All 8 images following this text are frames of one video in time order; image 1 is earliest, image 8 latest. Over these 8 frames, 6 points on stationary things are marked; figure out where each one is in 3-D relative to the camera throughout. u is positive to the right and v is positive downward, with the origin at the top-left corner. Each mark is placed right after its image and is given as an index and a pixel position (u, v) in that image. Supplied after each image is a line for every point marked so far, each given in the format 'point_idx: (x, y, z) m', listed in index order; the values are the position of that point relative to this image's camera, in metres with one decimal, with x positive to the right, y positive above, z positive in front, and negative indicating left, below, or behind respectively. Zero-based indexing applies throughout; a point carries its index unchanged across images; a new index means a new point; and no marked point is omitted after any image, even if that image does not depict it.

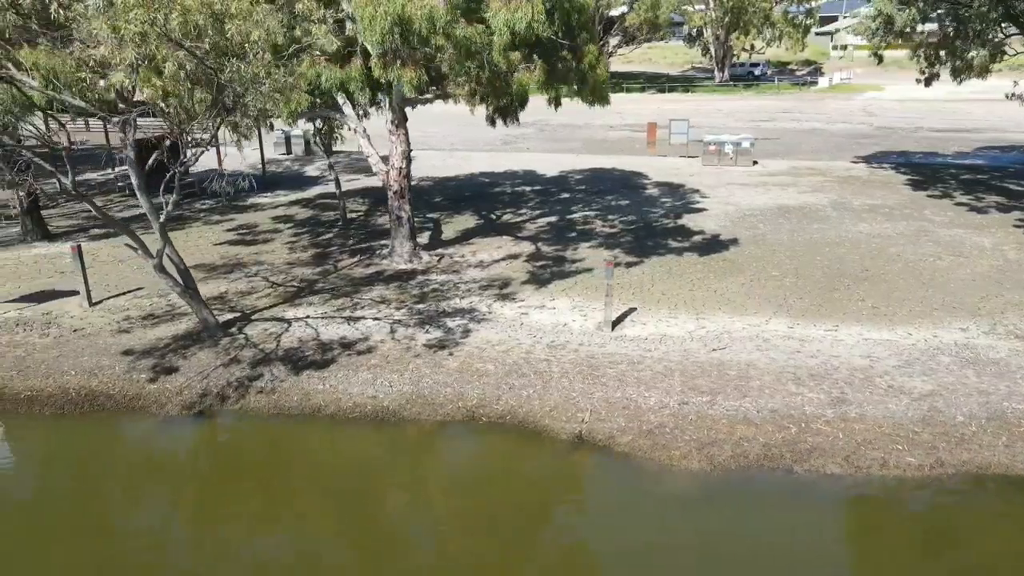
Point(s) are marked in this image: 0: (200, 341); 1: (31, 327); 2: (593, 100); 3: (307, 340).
0: (-4.6, -0.8, +11.0) m
1: (-7.5, -0.6, +11.6) m
2: (+1.6, +3.6, +14.2) m
3: (-3.0, -0.8, +10.9) m
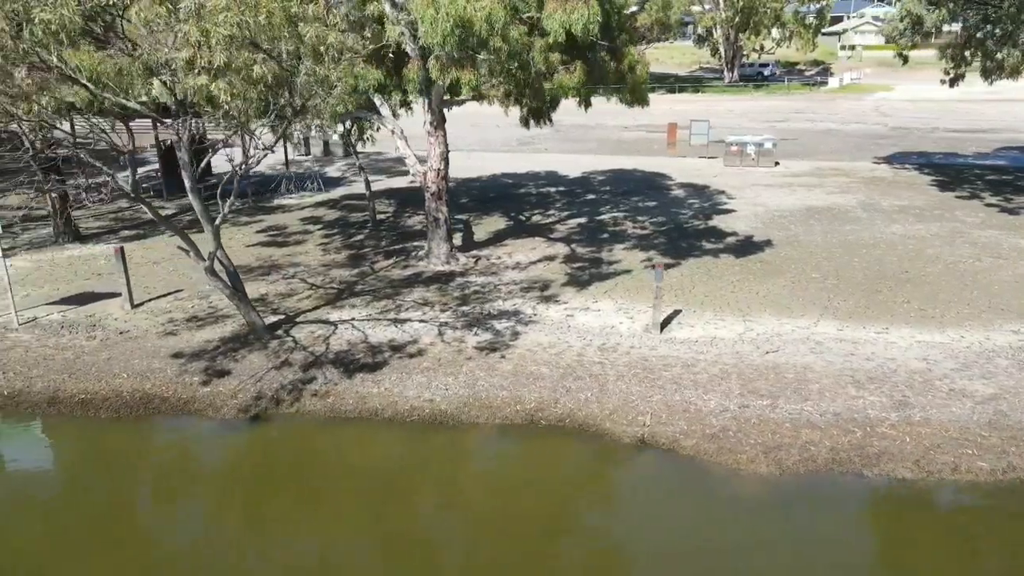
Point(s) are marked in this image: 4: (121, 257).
0: (-3.9, -0.8, +10.9) m
1: (-6.8, -0.6, +11.6) m
2: (+2.3, +3.6, +14.2) m
3: (-2.3, -0.8, +10.9) m
4: (-6.6, +0.5, +12.6) m
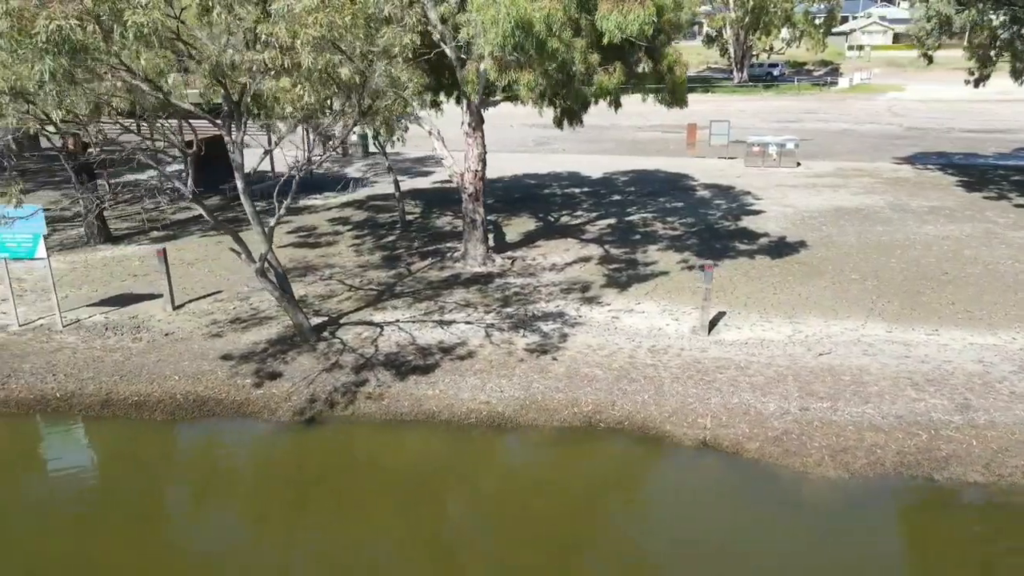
0: (-3.2, -0.8, +10.9) m
1: (-6.1, -0.7, +11.6) m
2: (+3.0, +3.5, +14.1) m
3: (-1.6, -0.8, +10.9) m
4: (-5.9, +0.5, +12.6) m
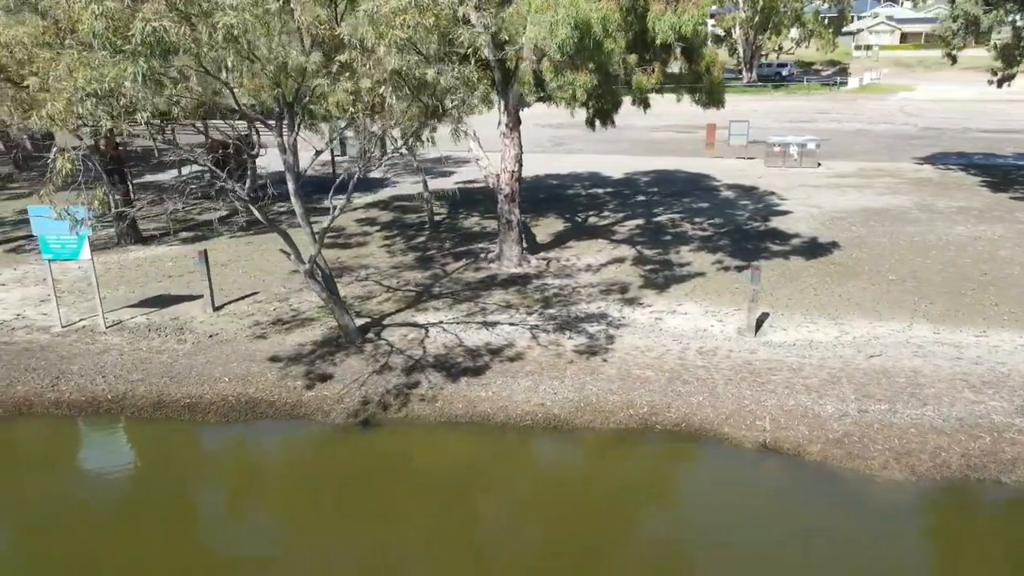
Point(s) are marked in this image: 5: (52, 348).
0: (-2.5, -0.9, +10.9) m
1: (-5.4, -0.7, +11.6) m
2: (+3.7, +3.5, +14.1) m
3: (-0.9, -0.8, +10.8) m
4: (-5.2, +0.5, +12.6) m
5: (-6.8, -0.9, +11.0) m
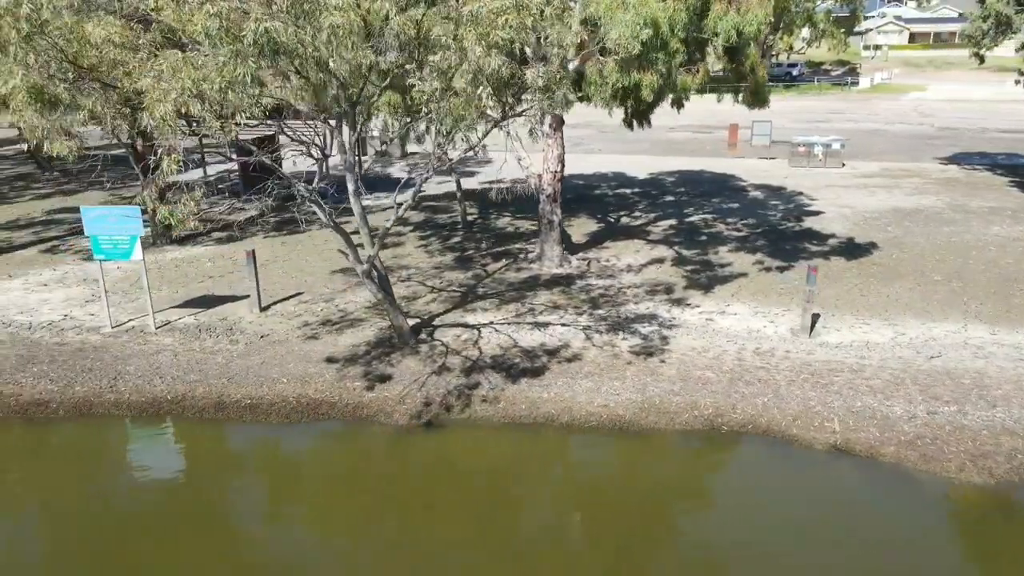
0: (-1.7, -0.9, +10.8) m
1: (-4.6, -0.7, +11.5) m
2: (+4.5, +3.5, +14.1) m
3: (-0.1, -0.9, +10.8) m
4: (-4.4, +0.5, +12.5) m
5: (-6.0, -0.9, +11.0) m
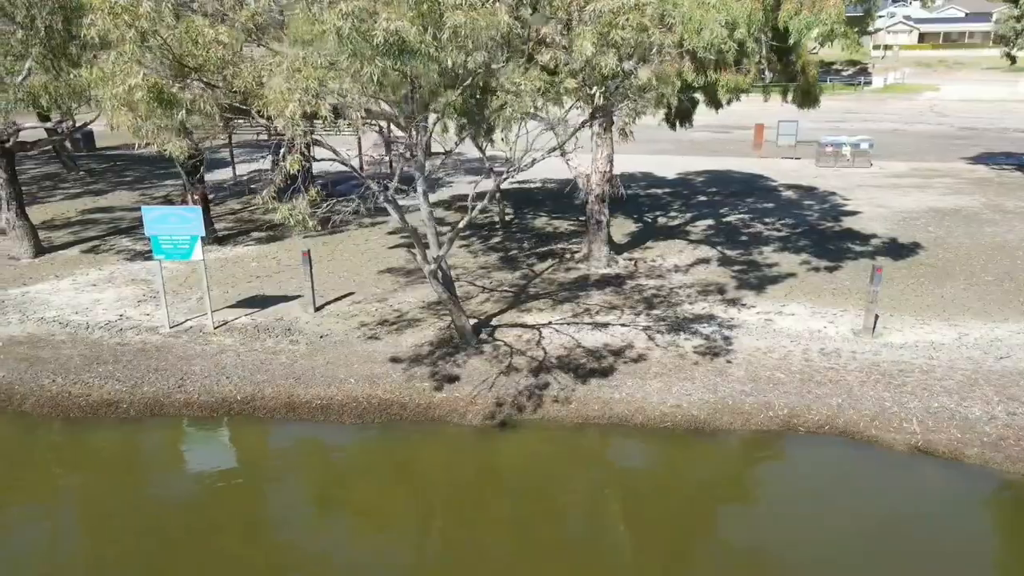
0: (-0.7, -0.9, +10.8) m
1: (-3.7, -0.7, +11.5) m
2: (+5.5, +3.5, +14.0) m
3: (+0.9, -0.9, +10.8) m
4: (-3.5, +0.5, +12.5) m
5: (-5.1, -0.9, +10.9) m
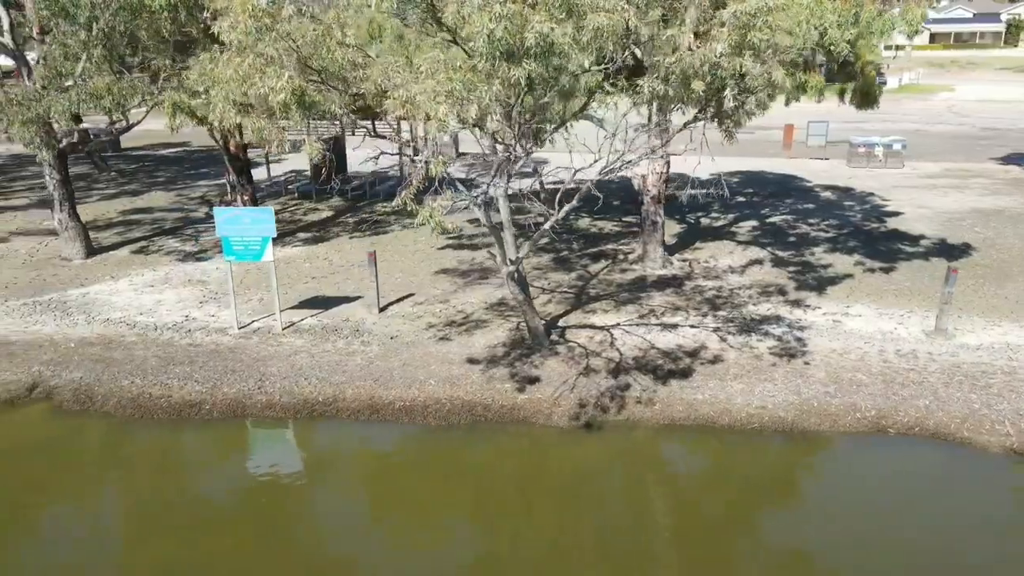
0: (+0.3, -0.9, +10.8) m
1: (-2.6, -0.7, +11.5) m
2: (+6.5, +3.5, +14.0) m
3: (+1.9, -0.9, +10.8) m
4: (-2.4, +0.5, +12.5) m
5: (-4.0, -0.9, +10.9) m
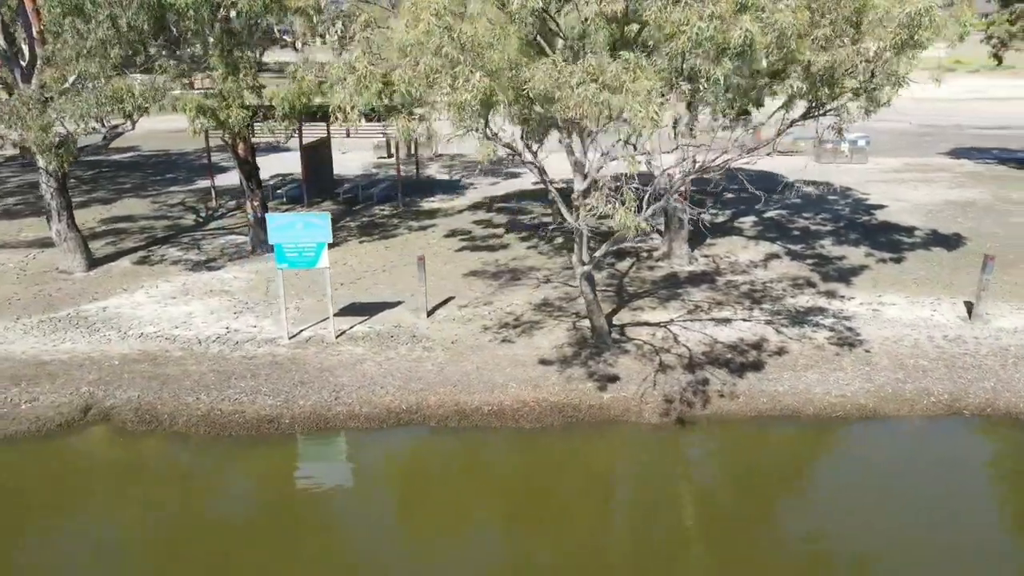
0: (+1.3, -0.9, +10.8) m
1: (-1.7, -0.8, +11.2) m
2: (+7.1, +3.7, +14.6) m
3: (+2.9, -0.8, +10.9) m
4: (-1.6, +0.4, +12.3) m
5: (-3.0, -1.0, +10.6) m
